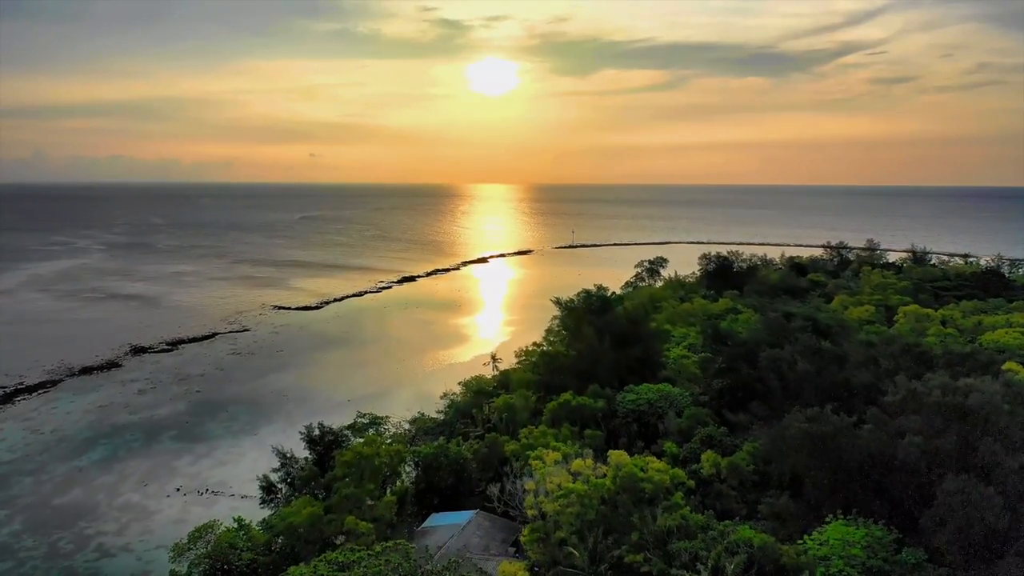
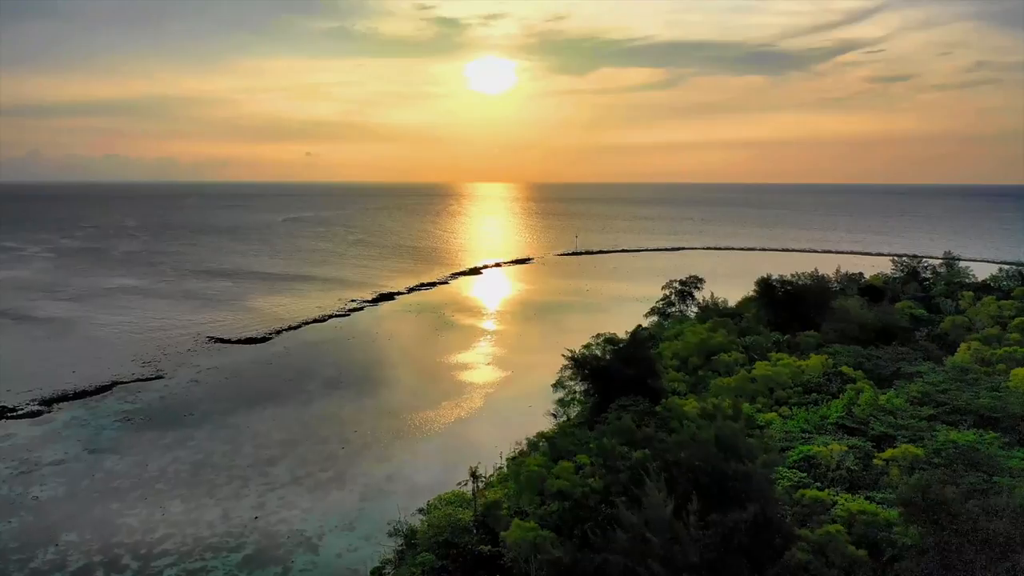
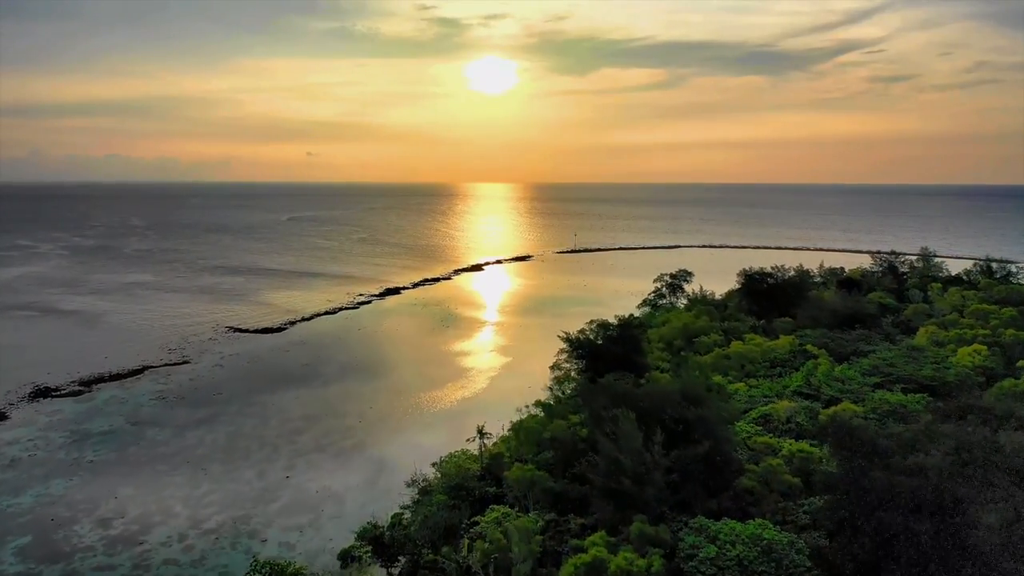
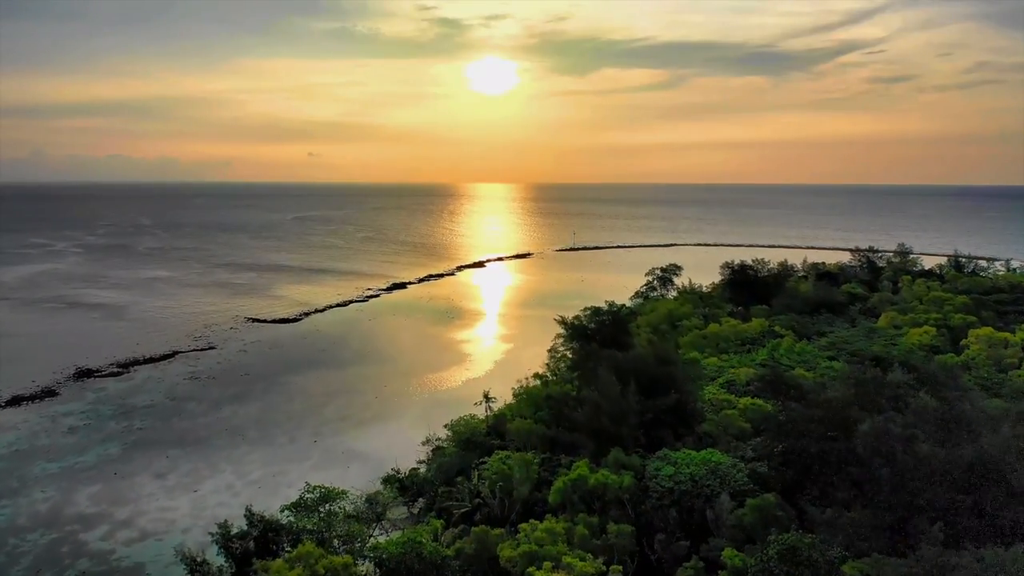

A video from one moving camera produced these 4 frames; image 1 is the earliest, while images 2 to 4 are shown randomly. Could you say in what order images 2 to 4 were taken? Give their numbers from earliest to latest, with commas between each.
4, 3, 2
